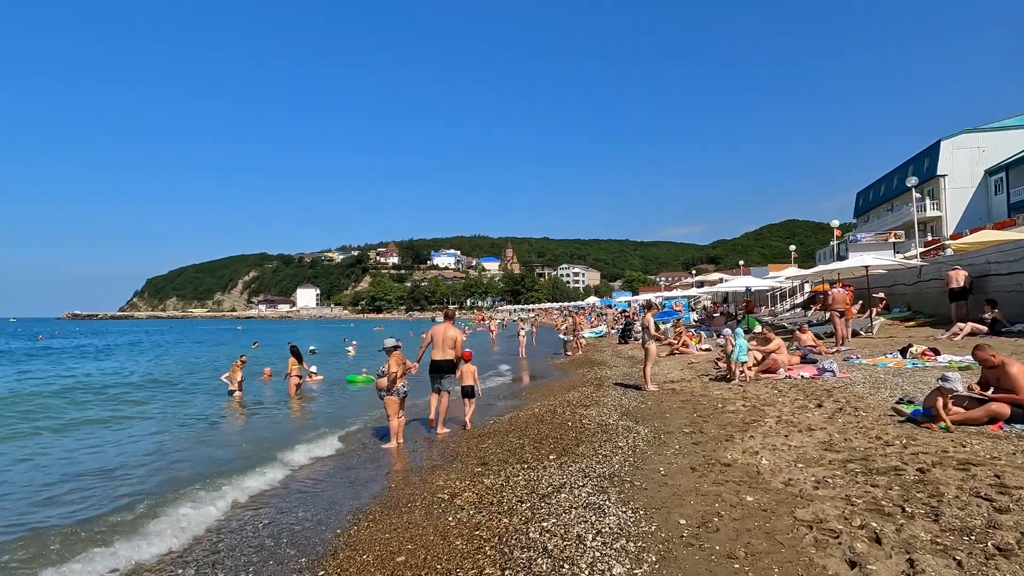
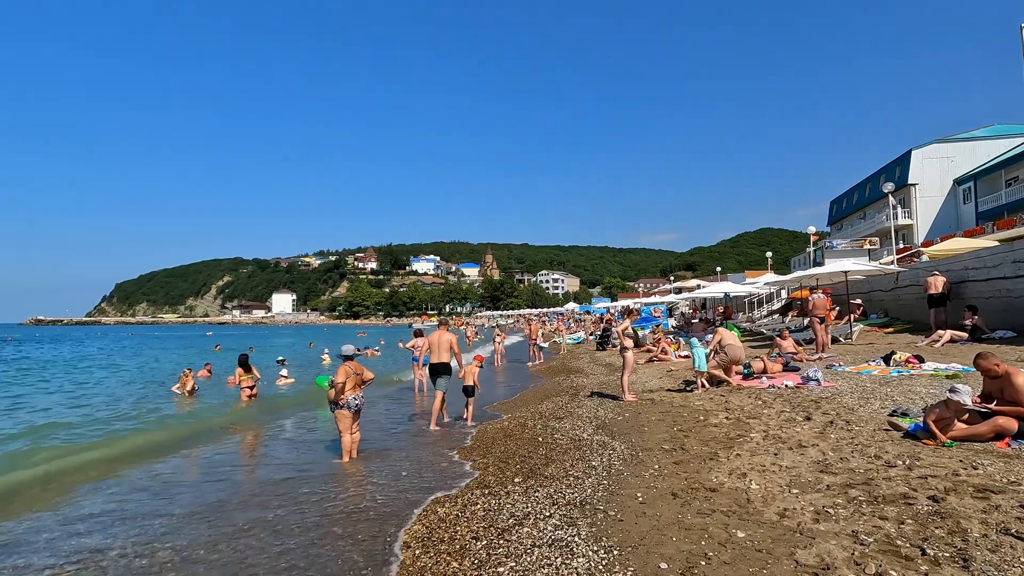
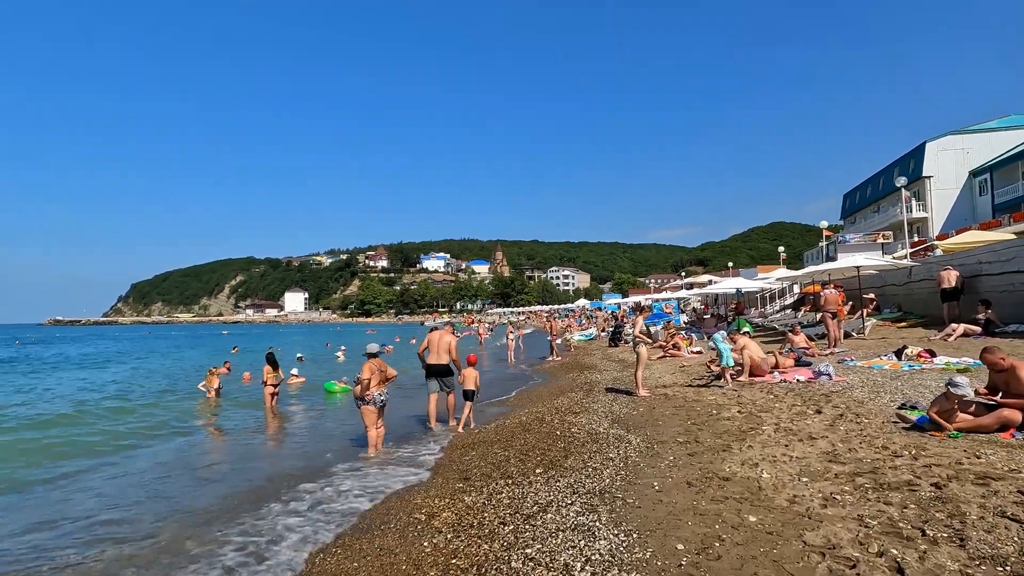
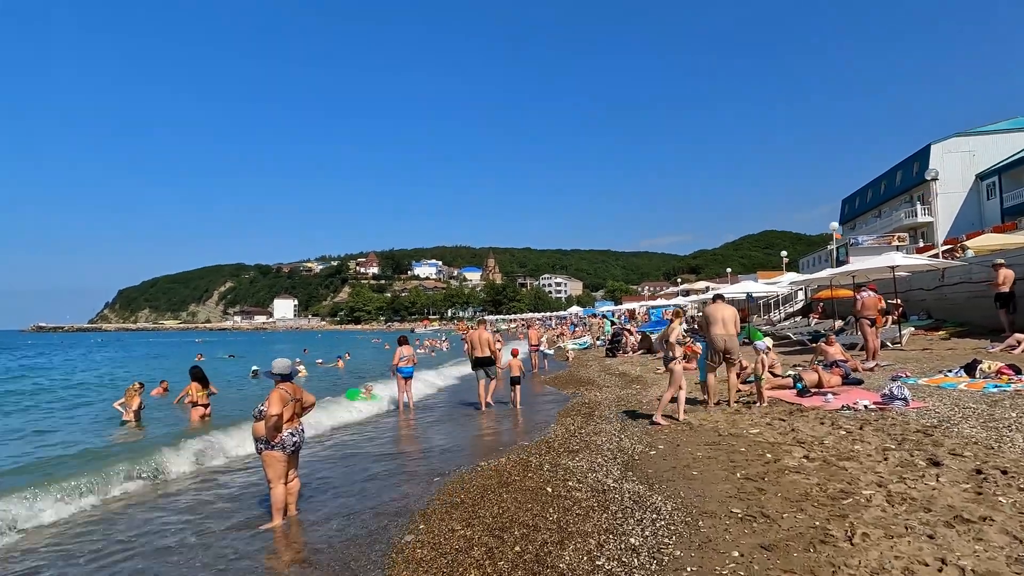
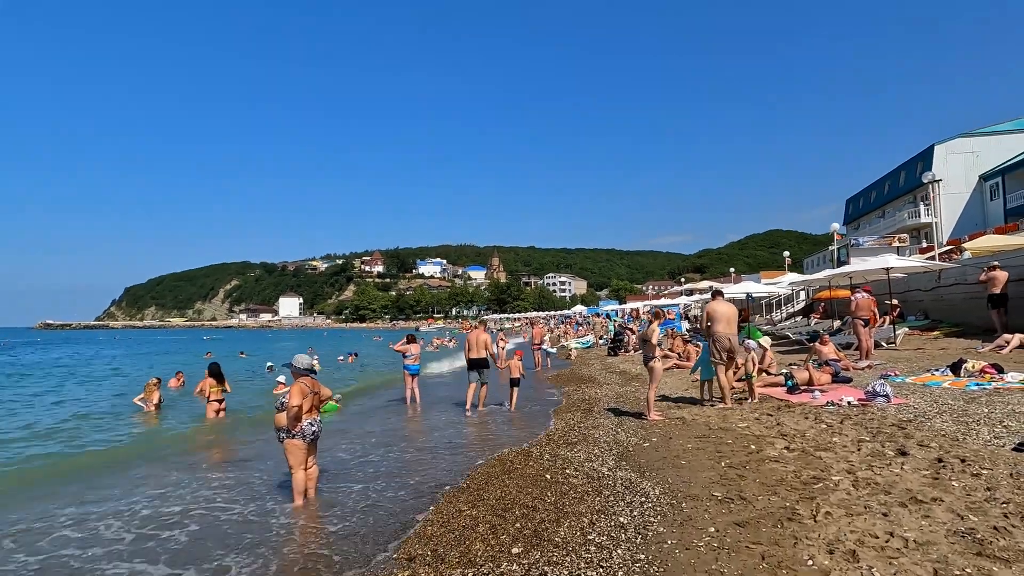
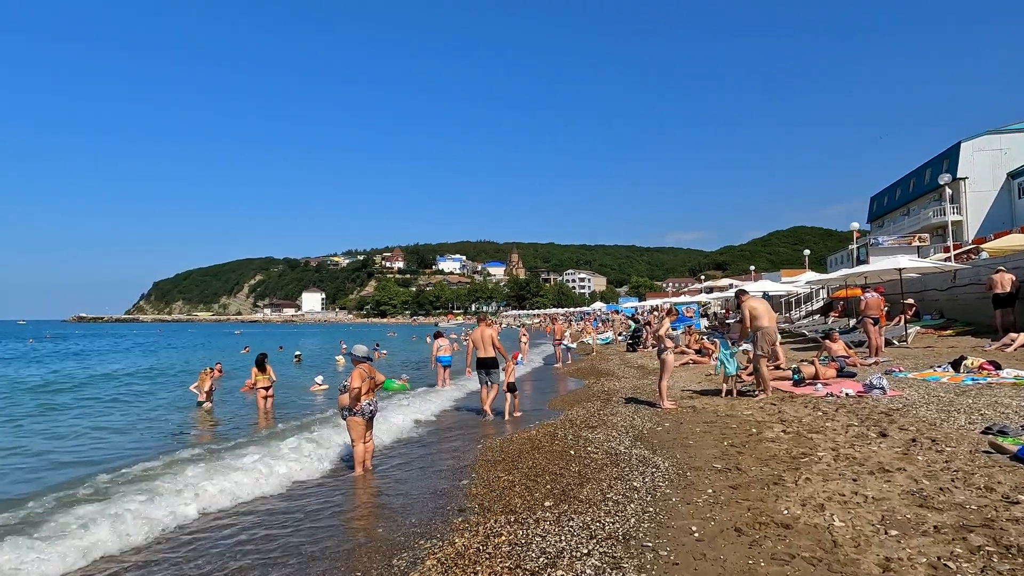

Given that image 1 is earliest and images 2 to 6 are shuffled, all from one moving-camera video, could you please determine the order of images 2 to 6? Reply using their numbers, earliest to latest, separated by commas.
3, 2, 6, 5, 4
